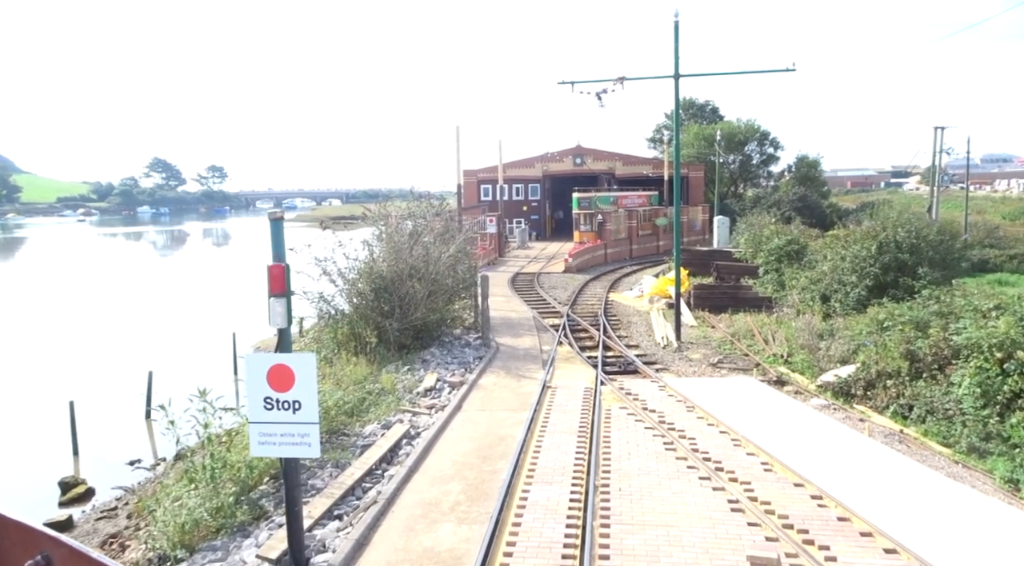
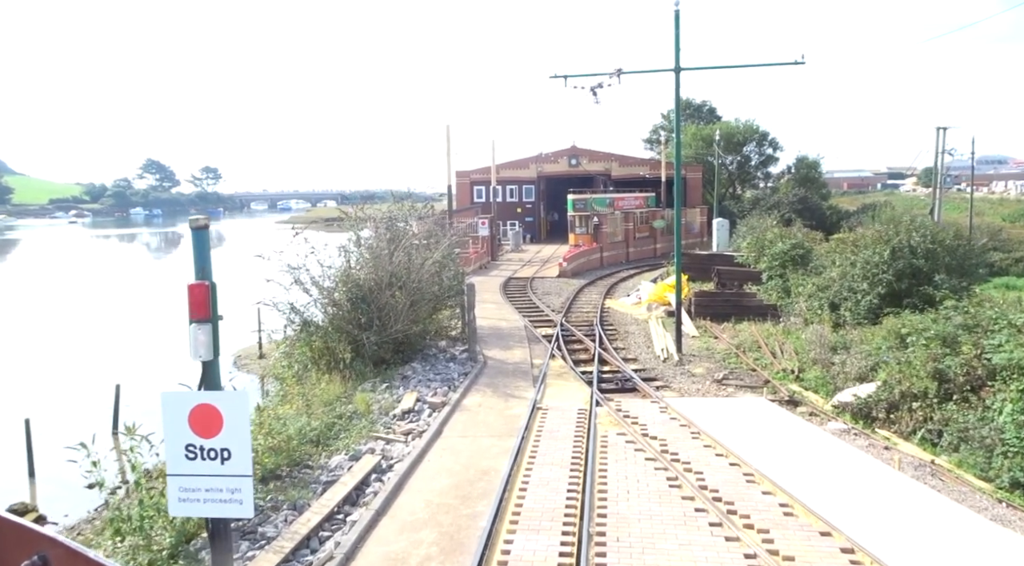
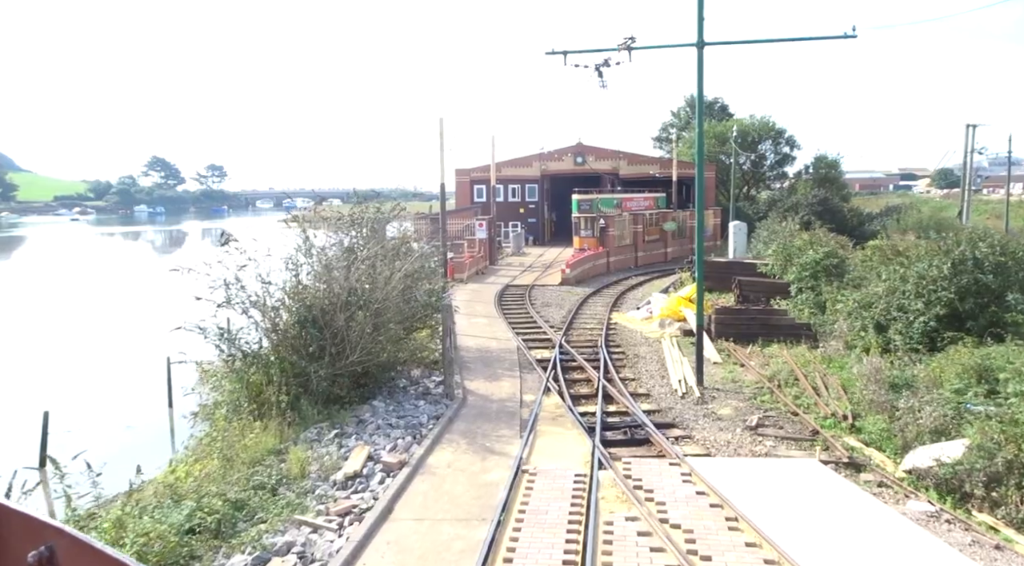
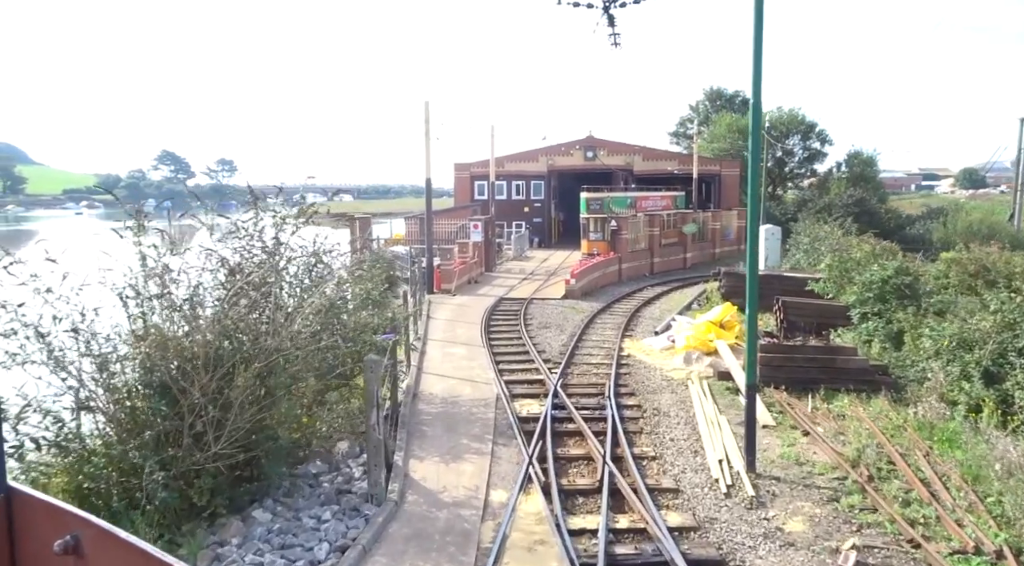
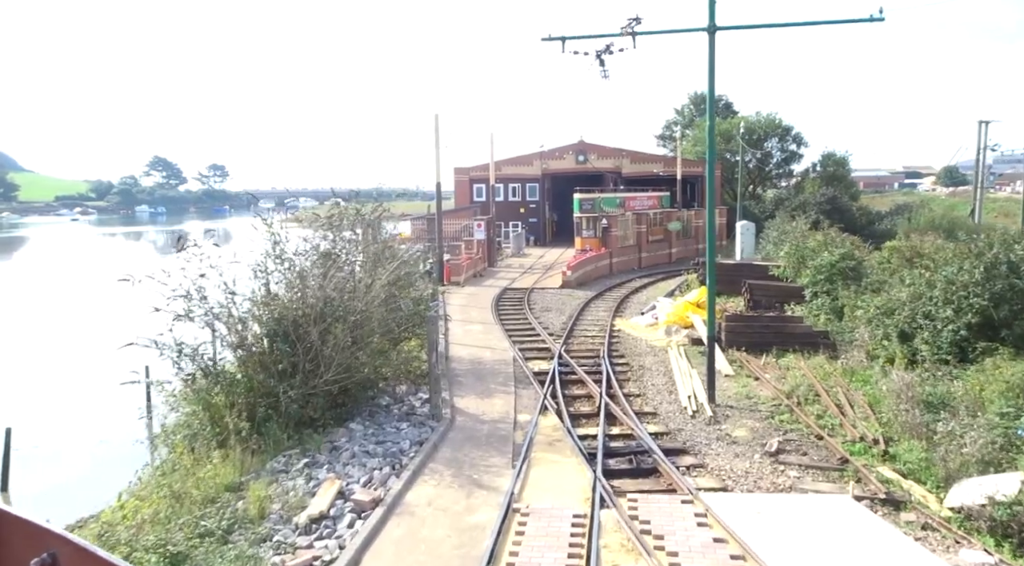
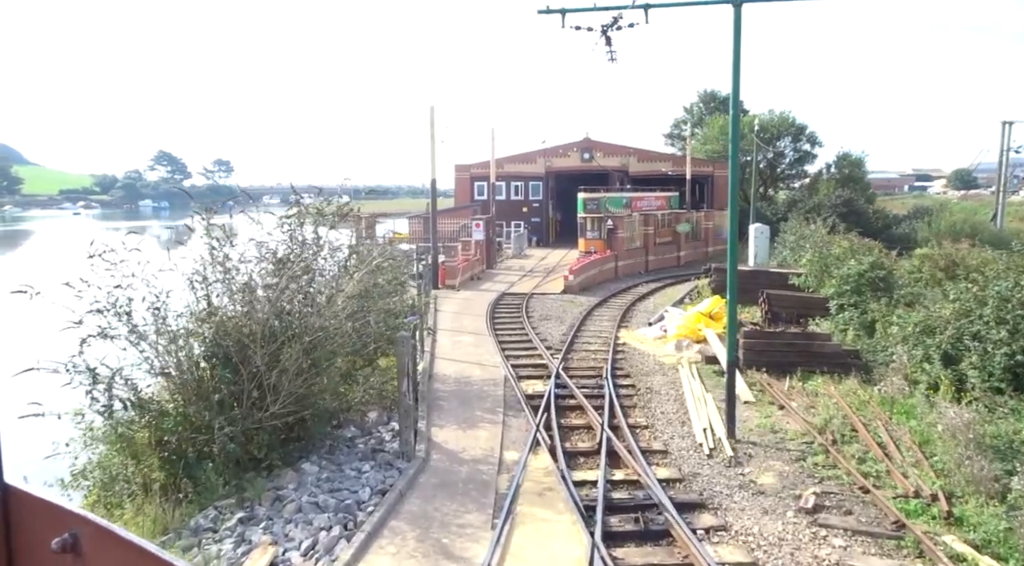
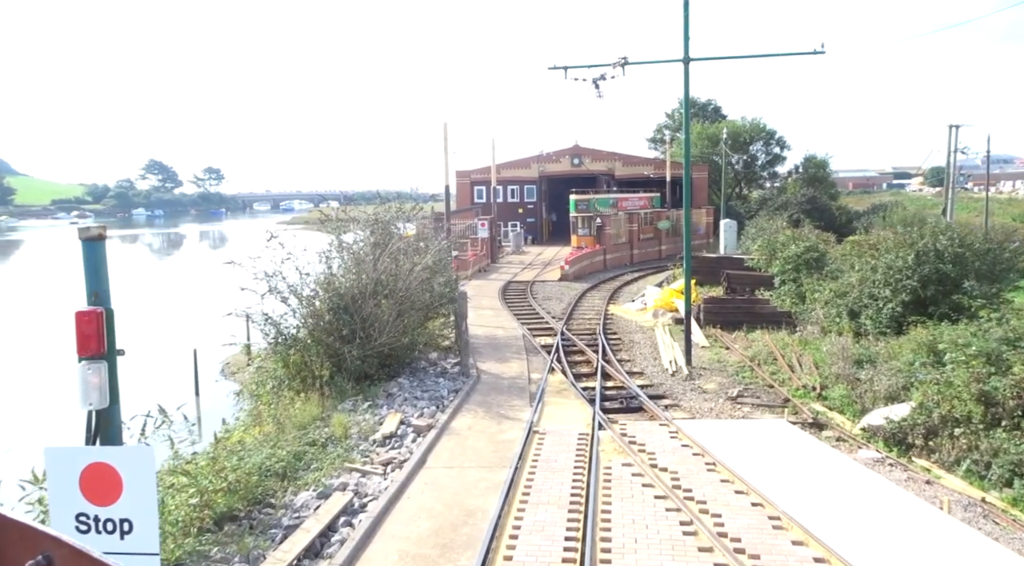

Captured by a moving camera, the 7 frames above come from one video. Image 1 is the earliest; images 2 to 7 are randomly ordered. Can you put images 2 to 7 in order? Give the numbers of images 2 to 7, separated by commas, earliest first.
2, 7, 3, 5, 6, 4
